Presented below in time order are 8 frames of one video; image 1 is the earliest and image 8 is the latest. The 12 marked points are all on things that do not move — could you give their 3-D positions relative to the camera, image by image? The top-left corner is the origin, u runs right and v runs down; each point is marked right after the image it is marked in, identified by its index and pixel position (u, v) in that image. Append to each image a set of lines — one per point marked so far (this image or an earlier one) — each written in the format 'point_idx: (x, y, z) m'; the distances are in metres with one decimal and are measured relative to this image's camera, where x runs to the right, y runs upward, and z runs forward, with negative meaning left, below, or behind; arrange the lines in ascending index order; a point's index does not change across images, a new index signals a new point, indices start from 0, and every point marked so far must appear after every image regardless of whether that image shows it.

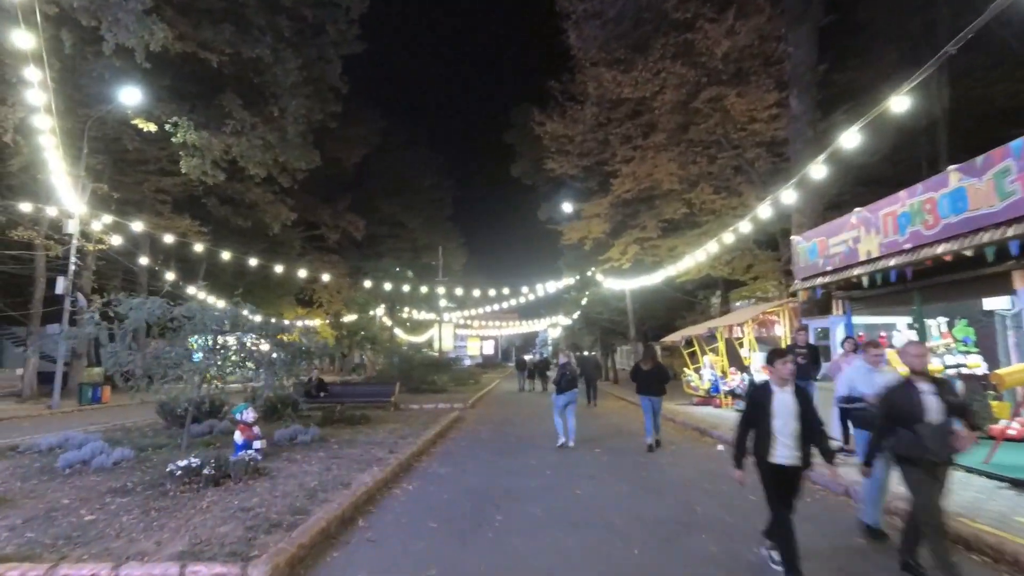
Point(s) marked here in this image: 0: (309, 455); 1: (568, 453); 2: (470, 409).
0: (-2.9, -2.4, +8.7) m
1: (+1.0, -2.8, +10.2) m
2: (-1.4, -4.0, +20.0) m
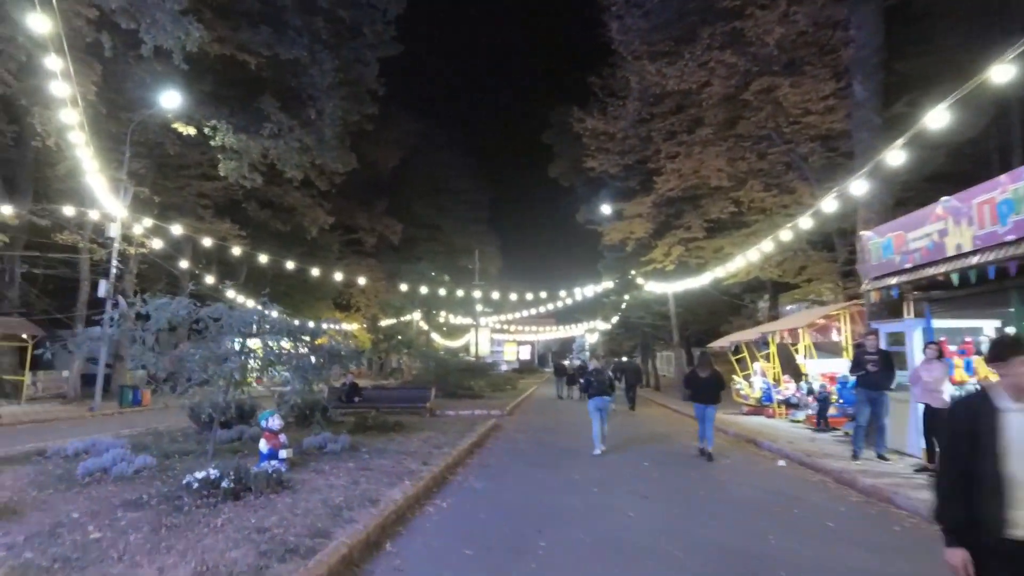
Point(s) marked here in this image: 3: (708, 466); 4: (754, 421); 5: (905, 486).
0: (-2.3, -2.4, +8.2) m
1: (+1.6, -2.8, +9.4) m
2: (-0.1, -4.0, +19.3) m
3: (+3.1, -2.8, +9.8) m
4: (+6.4, -3.5, +16.3) m
5: (+5.0, -2.5, +7.8) m
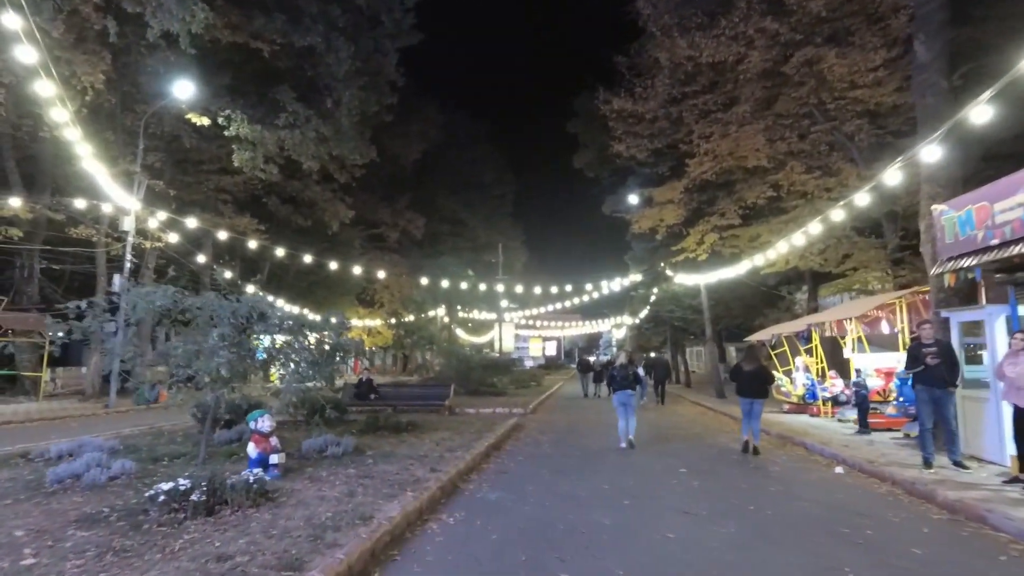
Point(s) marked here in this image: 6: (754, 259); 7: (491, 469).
0: (-2.1, -2.2, +7.3) m
1: (+1.9, -2.6, +8.4) m
2: (+0.6, -3.8, +18.3) m
3: (+3.4, -2.6, +8.7) m
4: (+7.0, -3.2, +15.1) m
5: (+5.2, -2.3, +6.6) m
6: (+7.2, +0.8, +18.4) m
7: (-0.3, -2.6, +8.7) m
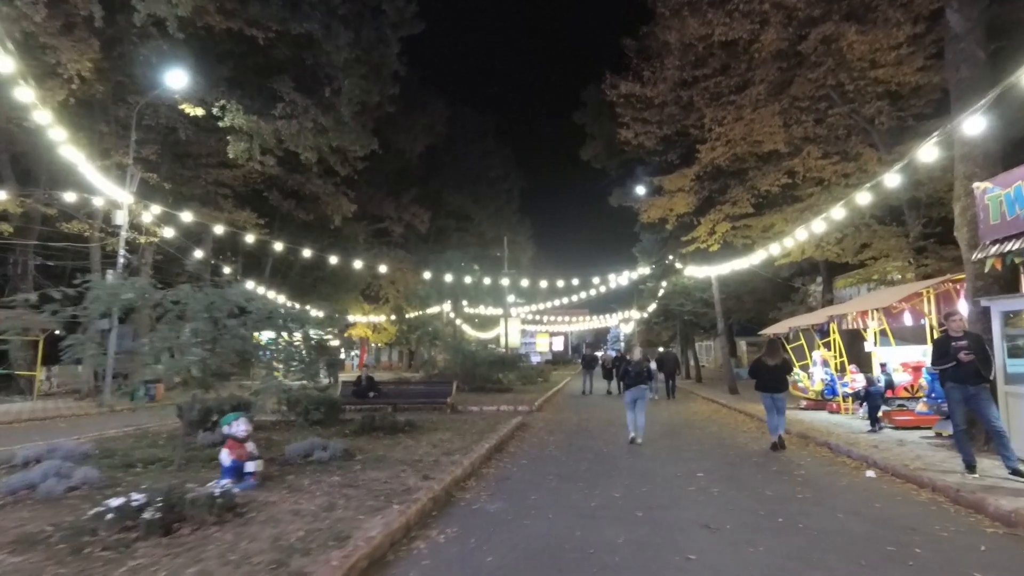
0: (-2.1, -2.1, +6.7) m
1: (+1.9, -2.4, +7.7) m
2: (+0.7, -3.6, +17.7) m
3: (+3.5, -2.5, +7.9) m
4: (+7.1, -3.0, +14.3) m
5: (+5.2, -2.1, +5.9) m
6: (+7.3, +1.1, +17.6) m
7: (-0.3, -2.4, +8.0) m
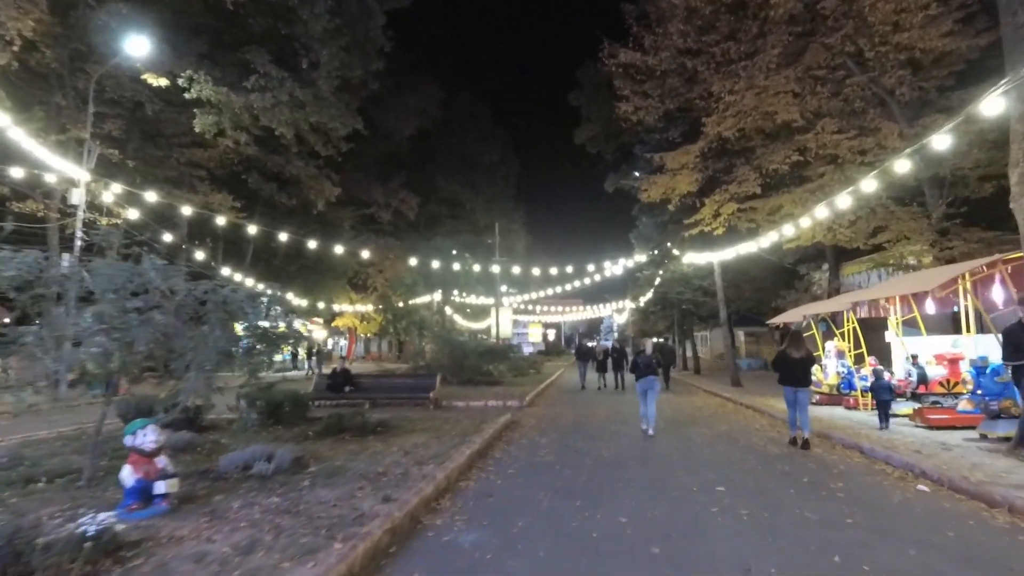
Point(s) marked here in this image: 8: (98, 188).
0: (-2.2, -1.9, +5.3) m
1: (+1.7, -2.2, +6.4) m
2: (+0.4, -3.2, +16.4) m
3: (+3.3, -2.2, +6.6) m
4: (+6.9, -2.7, +13.1) m
5: (+5.1, -1.9, +4.6) m
6: (+7.0, +1.5, +16.3) m
7: (-0.4, -2.2, +6.7) m
8: (-12.5, +3.0, +18.6) m
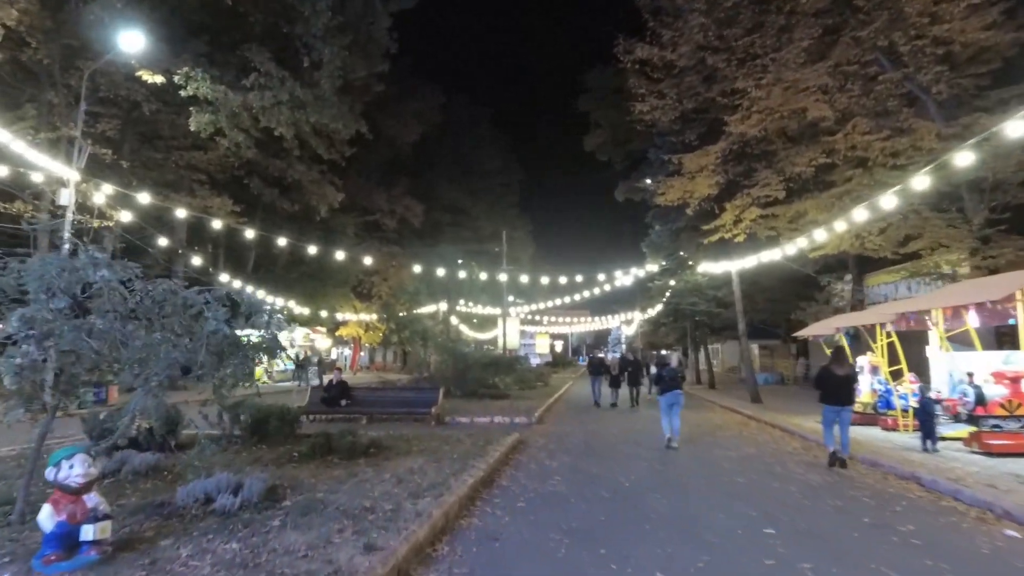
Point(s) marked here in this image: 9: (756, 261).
0: (-2.2, -1.9, +4.3) m
1: (+1.8, -2.2, +5.3) m
2: (+0.6, -3.4, +15.3) m
3: (+3.4, -2.3, +5.6) m
4: (+7.0, -2.9, +12.0) m
5: (+5.2, -1.9, +3.5) m
6: (+7.2, +1.2, +15.2) m
7: (-0.3, -2.2, +5.6) m
8: (-12.3, +2.9, +17.8) m
9: (+7.6, +0.9, +19.0) m
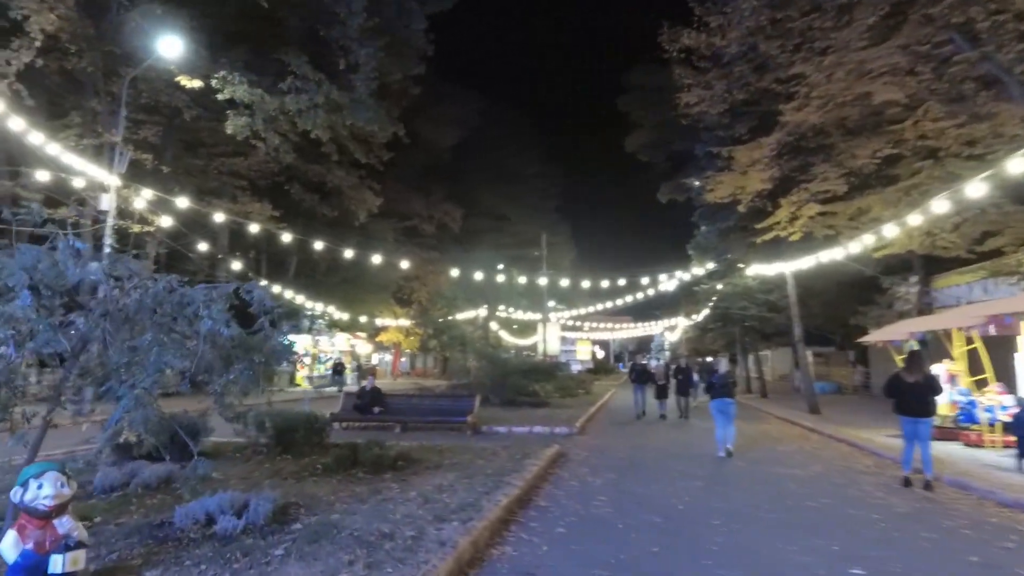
0: (-1.9, -1.8, +3.7) m
1: (+2.1, -2.2, +4.5) m
2: (+1.6, -3.4, +14.5) m
3: (+3.7, -2.2, +4.6) m
4: (+7.7, -2.9, +10.7) m
5: (+5.3, -1.9, +2.4) m
6: (+8.2, +1.2, +14.0) m
7: (0.0, -2.2, +4.9) m
8: (-11.2, +2.7, +17.9) m
9: (+8.8, +0.8, +17.8) m
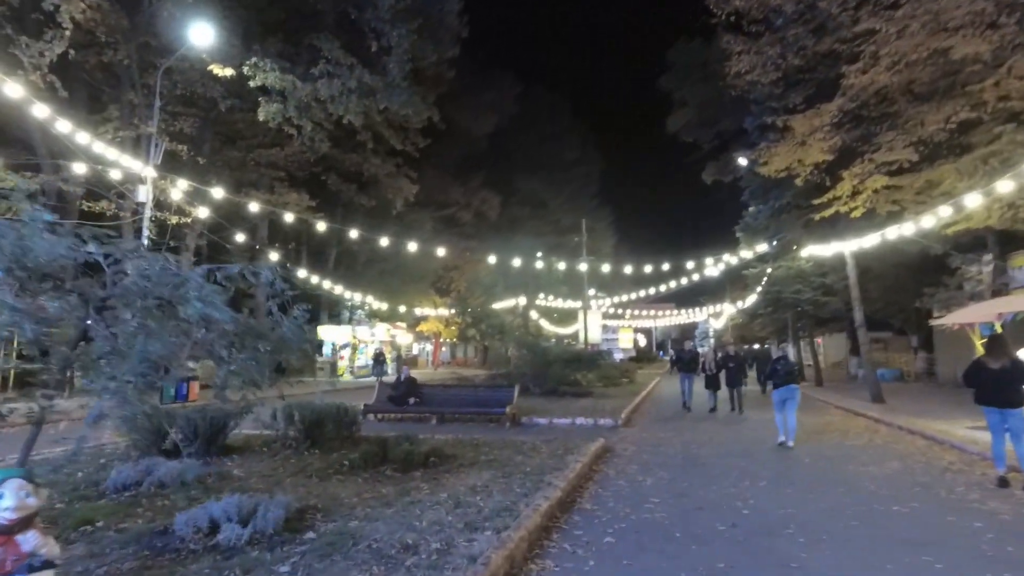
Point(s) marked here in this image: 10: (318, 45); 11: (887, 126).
0: (-1.7, -1.7, +3.2) m
1: (+2.4, -2.0, +3.7) m
2: (+2.5, -3.1, +13.7) m
3: (+3.9, -2.0, +3.7) m
4: (+8.4, -2.5, +9.5) m
5: (+5.4, -1.7, +1.4) m
6: (+9.0, +1.6, +12.7) m
7: (+0.2, -2.0, +4.2) m
8: (-10.1, +3.0, +17.8) m
9: (+9.8, +1.4, +16.5) m
10: (-6.3, +7.8, +19.7) m
11: (+8.9, +3.8, +14.5) m
